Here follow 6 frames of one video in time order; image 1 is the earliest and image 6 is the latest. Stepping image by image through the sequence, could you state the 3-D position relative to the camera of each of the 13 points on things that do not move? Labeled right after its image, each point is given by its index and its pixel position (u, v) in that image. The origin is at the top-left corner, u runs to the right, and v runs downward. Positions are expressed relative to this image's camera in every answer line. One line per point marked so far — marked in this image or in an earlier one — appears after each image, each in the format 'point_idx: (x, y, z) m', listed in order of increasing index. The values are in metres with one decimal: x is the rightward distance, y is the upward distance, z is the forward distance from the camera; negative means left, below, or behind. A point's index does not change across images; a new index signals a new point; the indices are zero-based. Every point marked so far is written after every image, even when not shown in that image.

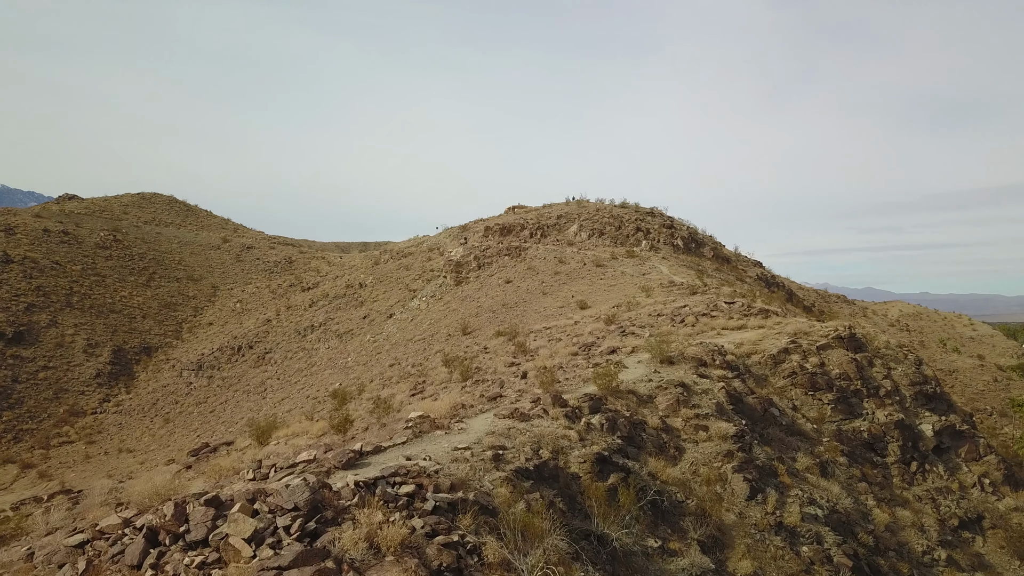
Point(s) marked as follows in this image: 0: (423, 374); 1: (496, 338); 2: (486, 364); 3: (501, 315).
0: (-1.3, -1.2, +11.7) m
1: (-0.3, -0.9, +15.3) m
2: (-0.3, -0.9, +10.0) m
3: (-0.2, -0.6, +18.5) m
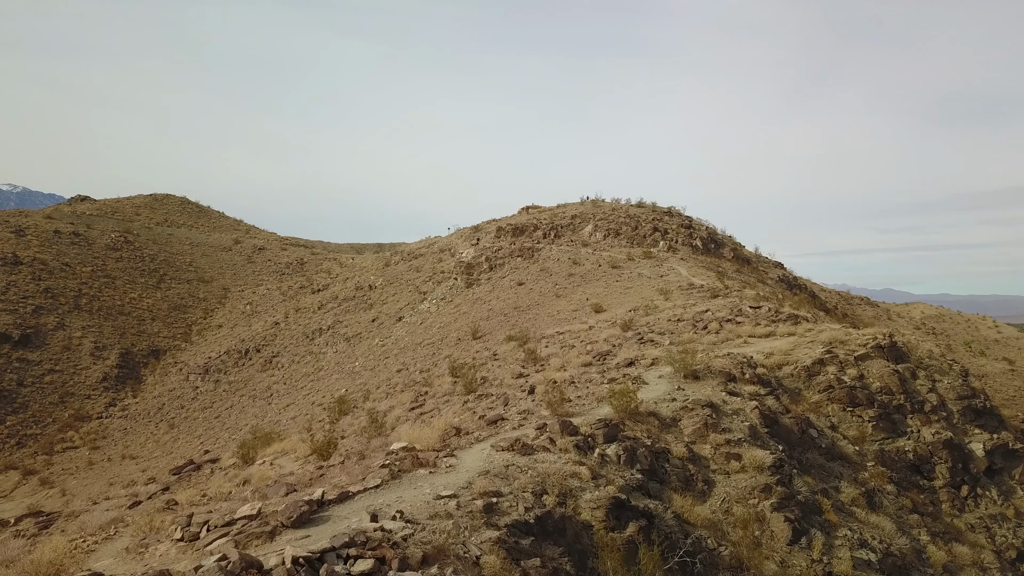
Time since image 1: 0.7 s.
0: (-1.1, -1.3, +11.0) m
1: (-0.1, -1.0, +14.6) m
2: (-0.2, -1.0, +9.3) m
3: (0.0, -0.7, +17.8) m
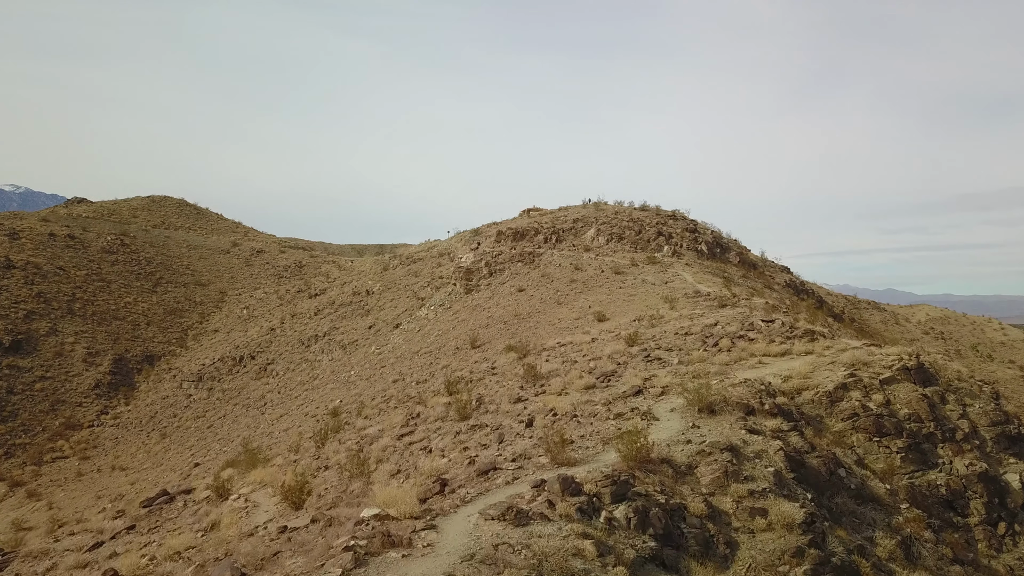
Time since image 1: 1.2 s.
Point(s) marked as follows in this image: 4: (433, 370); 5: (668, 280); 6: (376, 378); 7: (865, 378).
0: (-1.2, -1.4, +10.5) m
1: (-0.1, -1.1, +14.1) m
2: (-0.3, -1.1, +8.8) m
3: (0.0, -0.8, +17.2) m
4: (-1.5, -1.6, +16.0) m
5: (+3.4, +0.2, +18.2) m
6: (-2.9, -1.9, +17.7) m
7: (+3.0, -0.8, +7.1) m
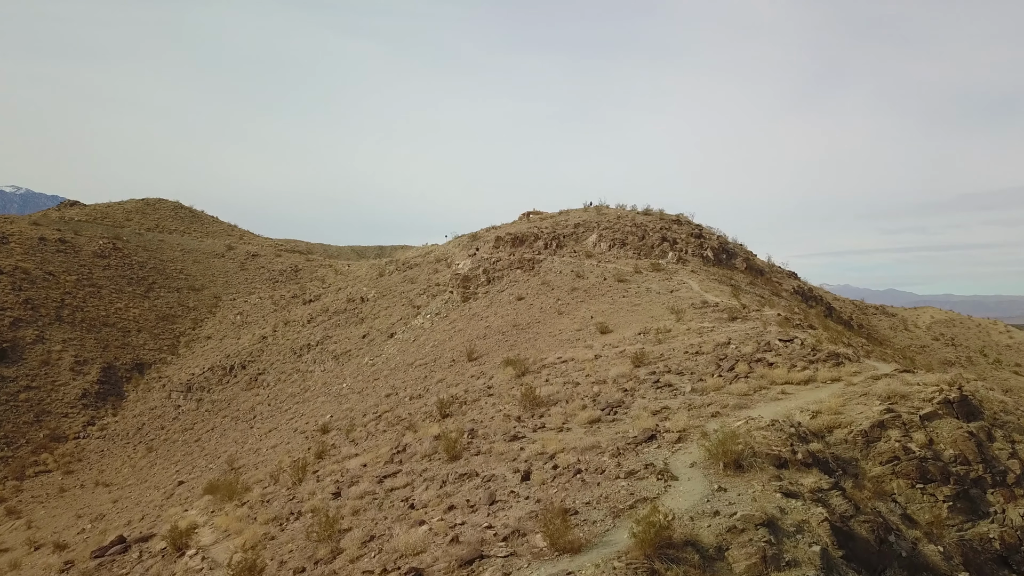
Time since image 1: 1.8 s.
0: (-1.2, -1.6, +9.7) m
1: (-0.1, -1.3, +13.3) m
2: (-0.3, -1.3, +8.0) m
3: (0.0, -1.0, +16.5) m
4: (-1.5, -1.8, +15.3) m
5: (+3.4, 0.0, +17.4) m
6: (-3.0, -2.1, +16.9) m
7: (+3.0, -0.9, +6.3) m
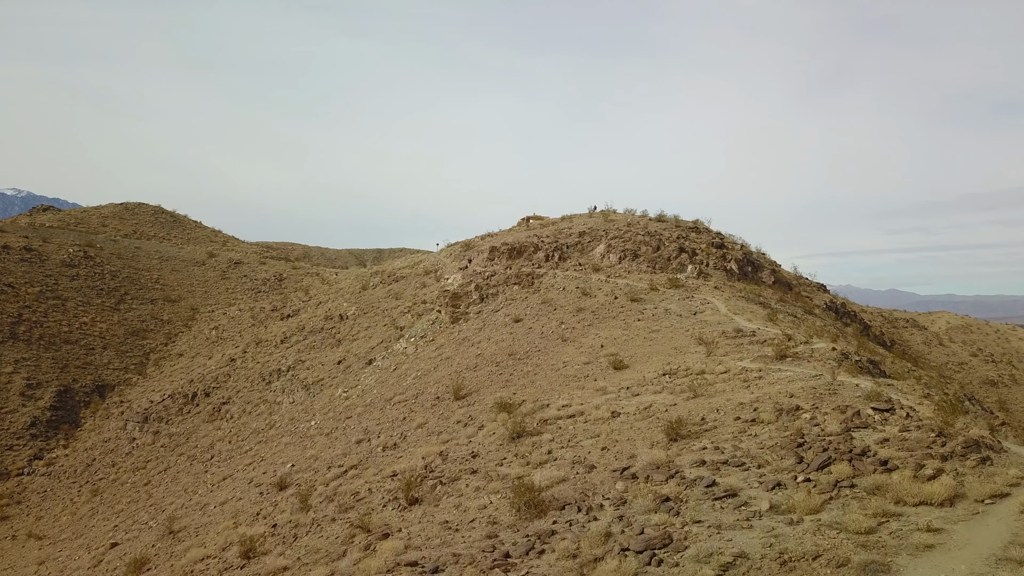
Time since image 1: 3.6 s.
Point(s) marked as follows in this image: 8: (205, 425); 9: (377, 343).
0: (-1.3, -2.0, +7.1) m
1: (-0.2, -1.7, +10.7) m
2: (-0.4, -1.7, +5.4) m
3: (-0.1, -1.4, +13.9) m
4: (-1.6, -2.2, +12.7) m
5: (+3.3, -0.4, +14.8) m
6: (-3.0, -2.6, +14.3) m
7: (+2.9, -1.3, +3.7) m
8: (-7.2, -3.2, +19.3) m
9: (-3.0, -1.2, +18.4) m
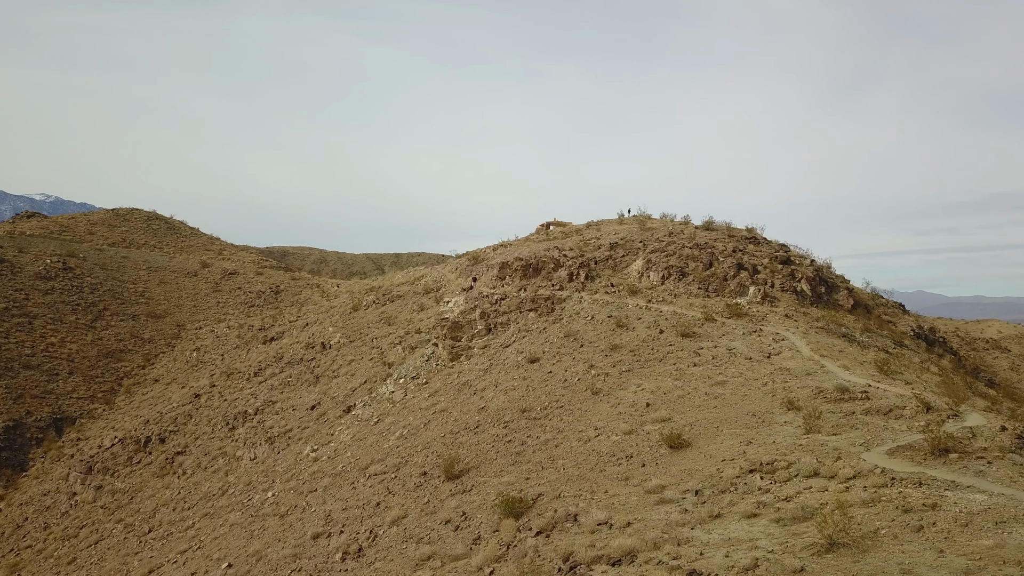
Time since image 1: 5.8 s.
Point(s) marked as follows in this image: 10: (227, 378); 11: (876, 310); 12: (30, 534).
0: (-1.3, -2.5, +3.5) m
1: (-0.1, -2.2, +7.1) m
2: (-0.4, -2.2, +1.8) m
3: (+0.1, -1.9, +10.2) m
4: (-1.5, -2.7, +9.1) m
5: (+3.5, -0.9, +11.1) m
6: (-2.9, -3.0, +10.8) m
7: (+2.8, -1.8, 0.0) m
8: (-6.9, -3.7, +15.9) m
9: (-2.7, -1.7, +14.8) m
10: (-6.8, -2.1, +20.0) m
11: (+7.7, -0.4, +17.4) m
12: (-9.4, -4.8, +16.1) m
